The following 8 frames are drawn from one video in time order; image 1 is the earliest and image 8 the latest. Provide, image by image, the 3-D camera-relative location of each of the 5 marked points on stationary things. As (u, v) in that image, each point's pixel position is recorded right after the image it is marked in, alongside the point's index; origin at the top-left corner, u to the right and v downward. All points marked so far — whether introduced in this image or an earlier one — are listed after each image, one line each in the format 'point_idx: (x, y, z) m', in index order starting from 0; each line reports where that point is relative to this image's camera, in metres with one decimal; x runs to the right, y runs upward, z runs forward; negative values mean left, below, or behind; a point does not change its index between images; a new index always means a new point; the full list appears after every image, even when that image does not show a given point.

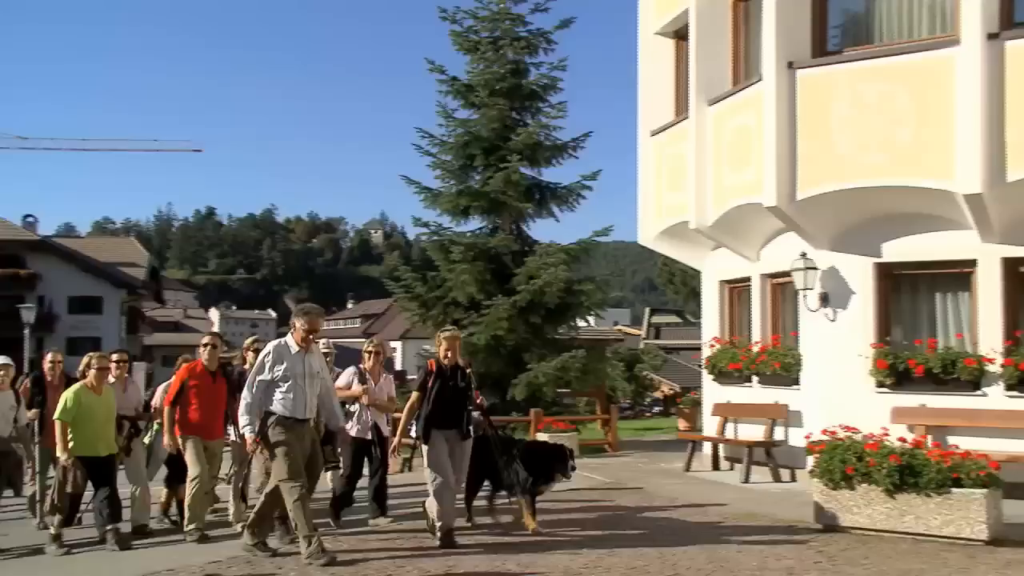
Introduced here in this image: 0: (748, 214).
0: (+2.7, +0.9, +10.4) m
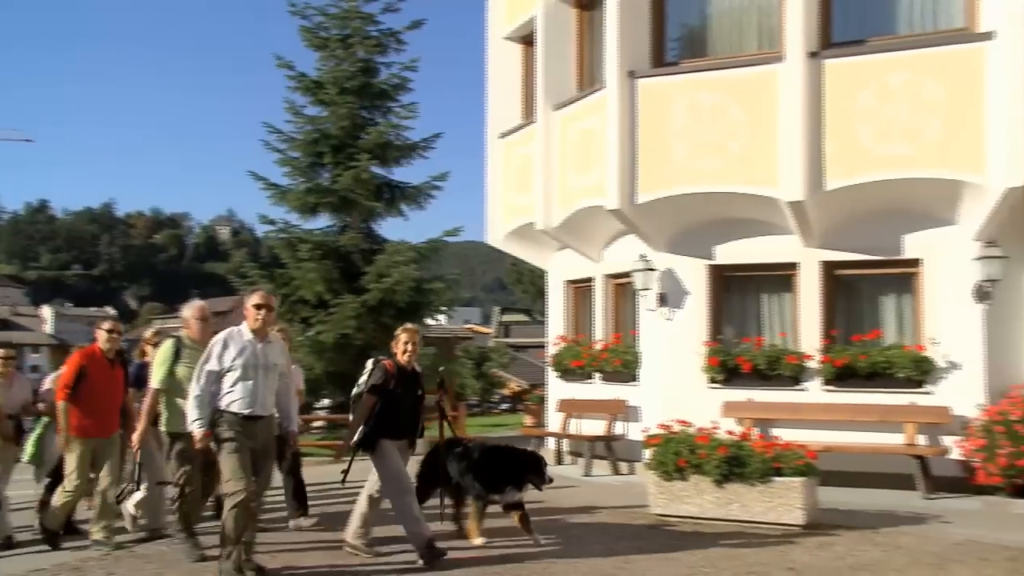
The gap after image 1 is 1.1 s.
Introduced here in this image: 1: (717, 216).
0: (+0.9, +0.9, +10.8) m
1: (+2.4, +0.9, +10.1) m
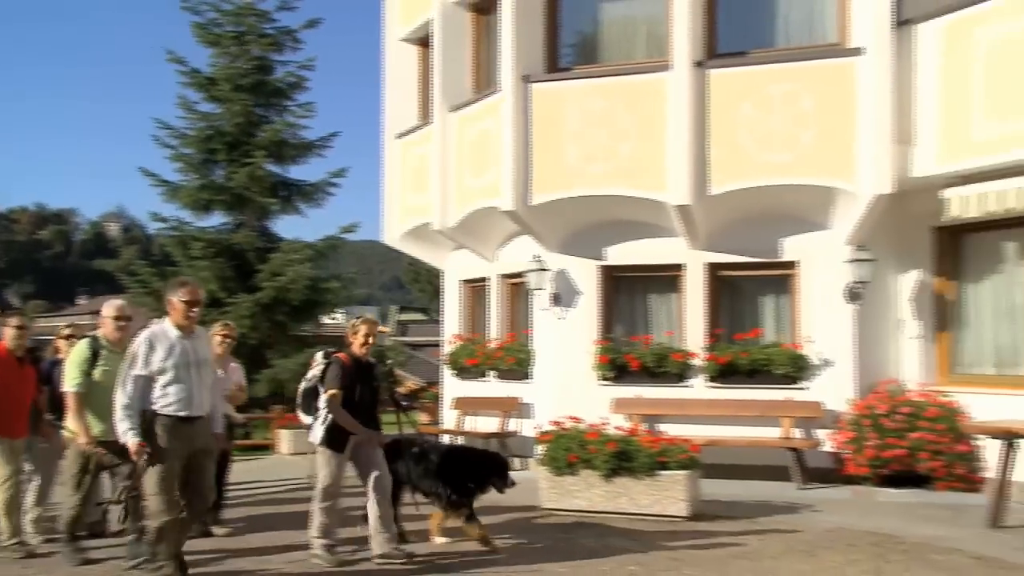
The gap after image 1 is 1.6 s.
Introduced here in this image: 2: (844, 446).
0: (-0.4, +0.9, +11.0) m
1: (+1.2, +0.8, +10.4) m
2: (+3.7, -1.8, +9.7) m
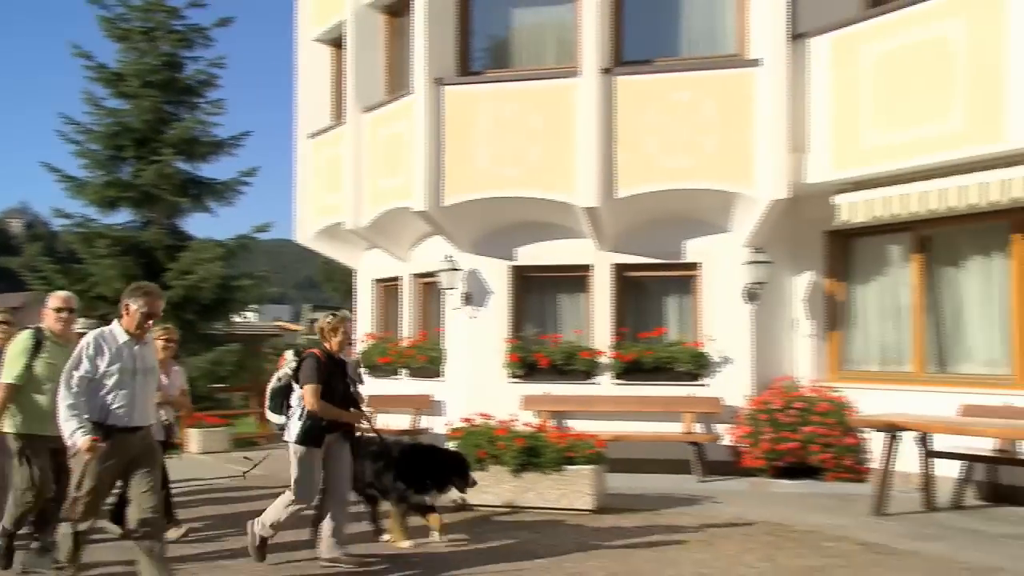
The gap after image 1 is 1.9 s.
0: (-1.5, +0.9, +11.1) m
1: (+0.1, +0.9, +10.6) m
2: (+2.7, -1.8, +10.1) m
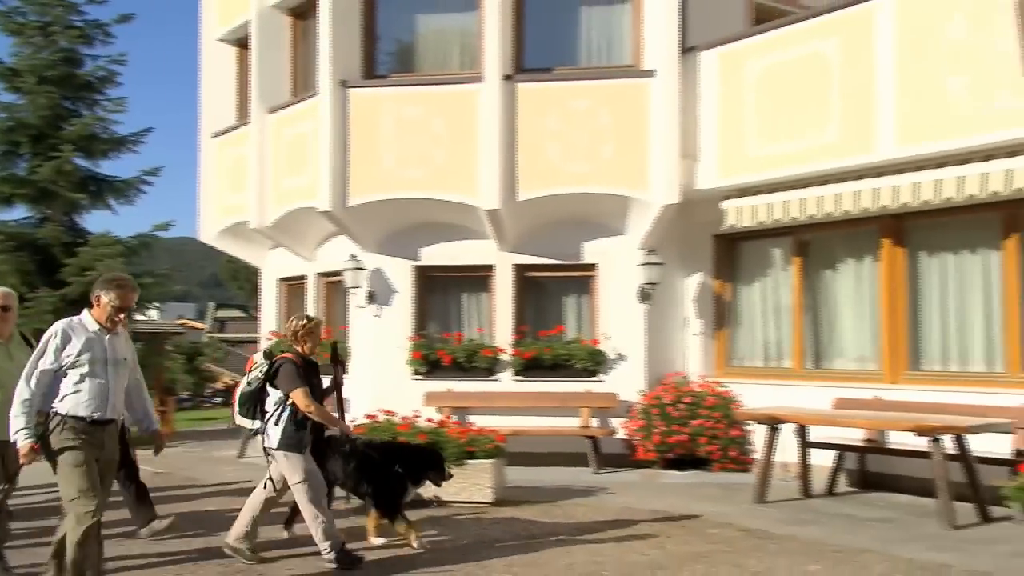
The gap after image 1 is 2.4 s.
0: (-2.7, +0.9, +11.2) m
1: (-1.1, +0.9, +10.9) m
2: (+1.5, -1.8, +10.6) m
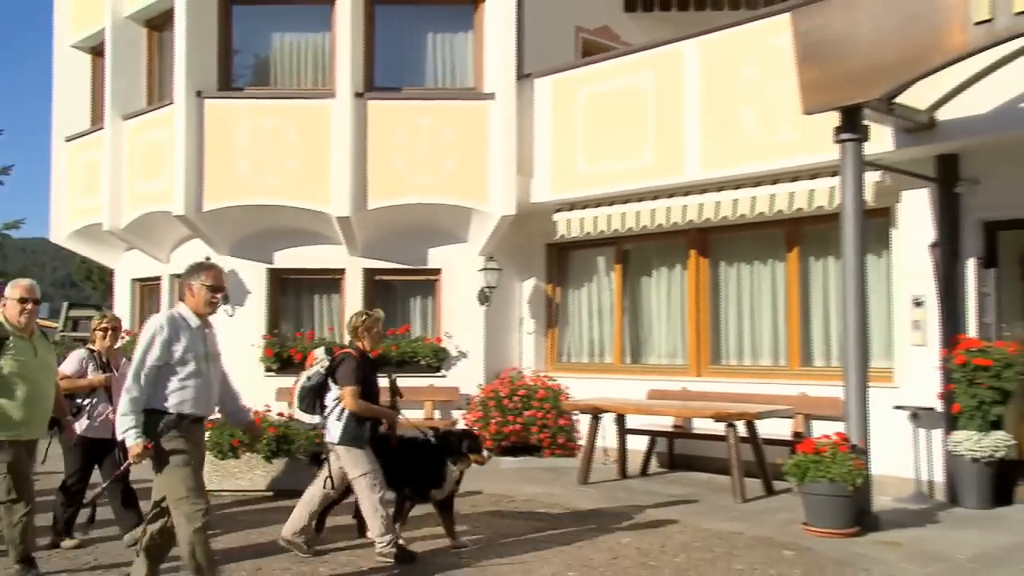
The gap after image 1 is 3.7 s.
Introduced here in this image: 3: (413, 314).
0: (-4.8, +0.9, +11.6) m
1: (-3.1, +0.8, +11.5) m
2: (-0.5, -1.8, +11.6) m
3: (-1.4, -0.4, +12.0) m
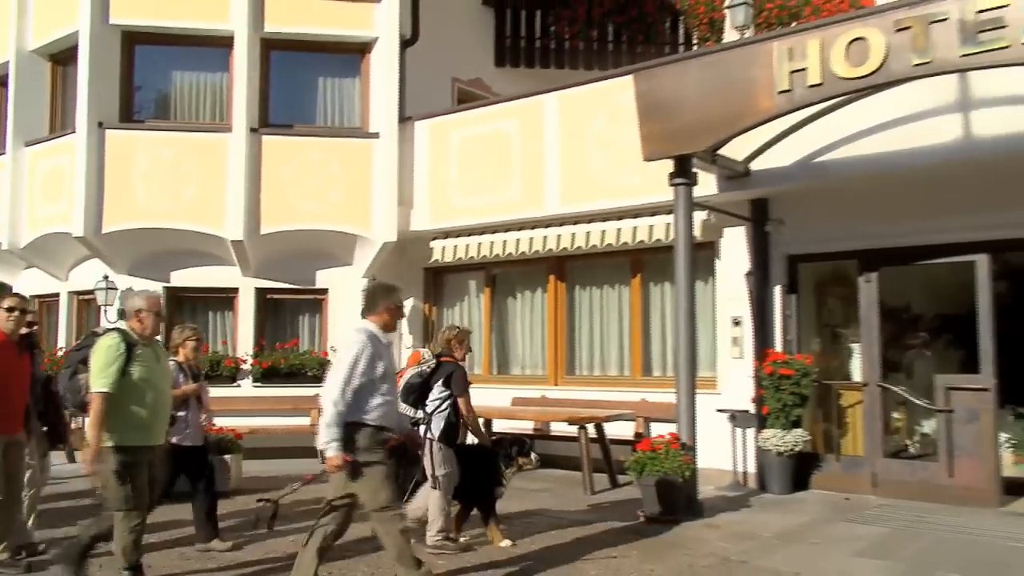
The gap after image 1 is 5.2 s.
0: (-6.5, +0.7, +12.4) m
1: (-4.9, +0.6, +12.5) m
2: (-2.3, -2.1, +12.9) m
3: (-3.2, -0.6, +13.2) m
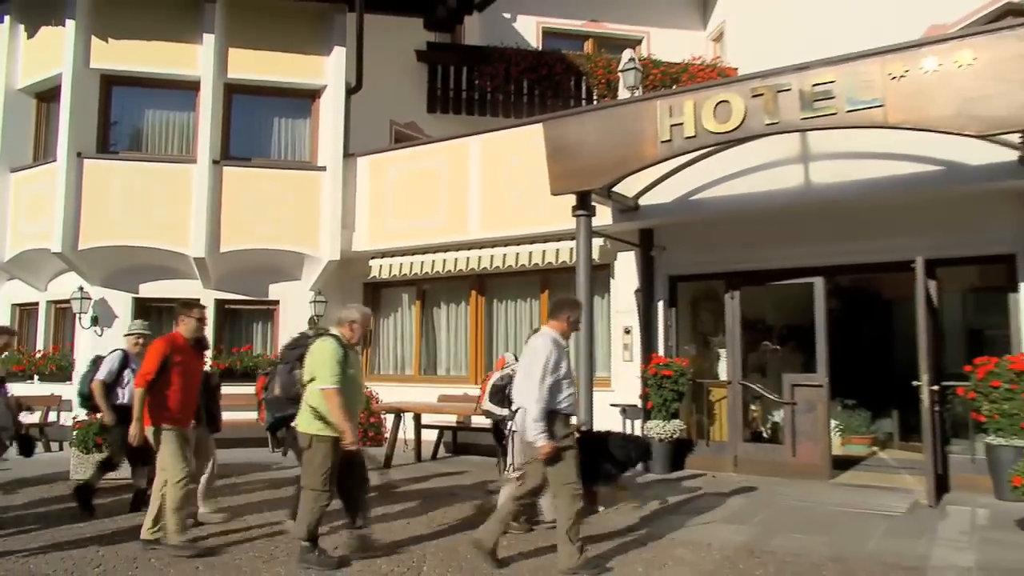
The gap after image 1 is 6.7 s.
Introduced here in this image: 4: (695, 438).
0: (-7.7, +0.5, +14.0) m
1: (-6.1, +0.4, +14.3) m
2: (-3.6, -2.3, +14.8) m
3: (-4.5, -0.8, +15.1) m
4: (+3.1, -2.6, +14.8) m
